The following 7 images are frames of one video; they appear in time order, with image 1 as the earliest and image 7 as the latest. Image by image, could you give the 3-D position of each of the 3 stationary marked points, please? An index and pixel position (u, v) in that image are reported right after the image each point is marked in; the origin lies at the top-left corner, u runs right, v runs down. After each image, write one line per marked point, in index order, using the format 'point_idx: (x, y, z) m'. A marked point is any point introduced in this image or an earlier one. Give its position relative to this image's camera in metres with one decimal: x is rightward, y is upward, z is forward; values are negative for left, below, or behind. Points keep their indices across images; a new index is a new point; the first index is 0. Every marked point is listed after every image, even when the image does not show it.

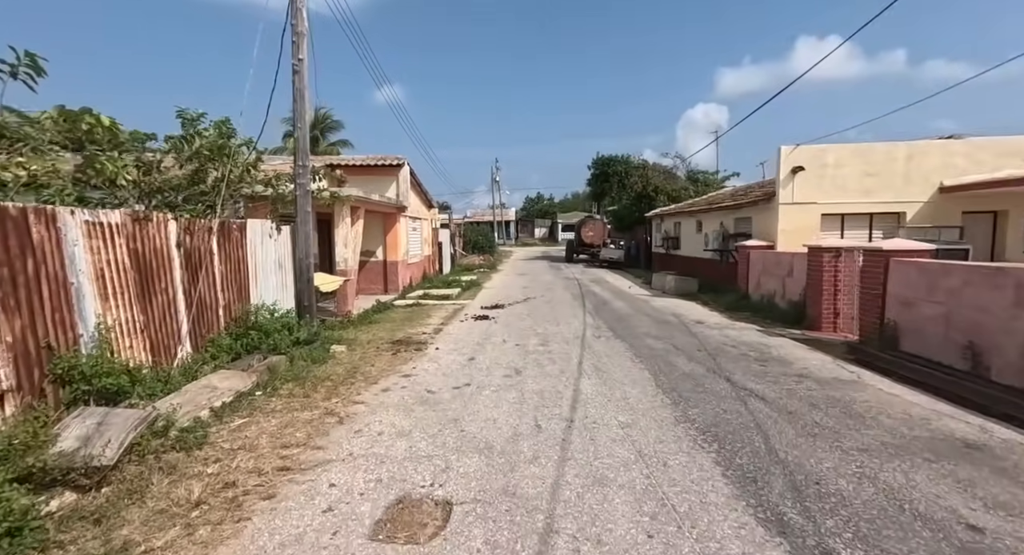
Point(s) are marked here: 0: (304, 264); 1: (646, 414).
0: (-3.4, +0.2, +7.4) m
1: (+1.3, -1.4, +4.6) m
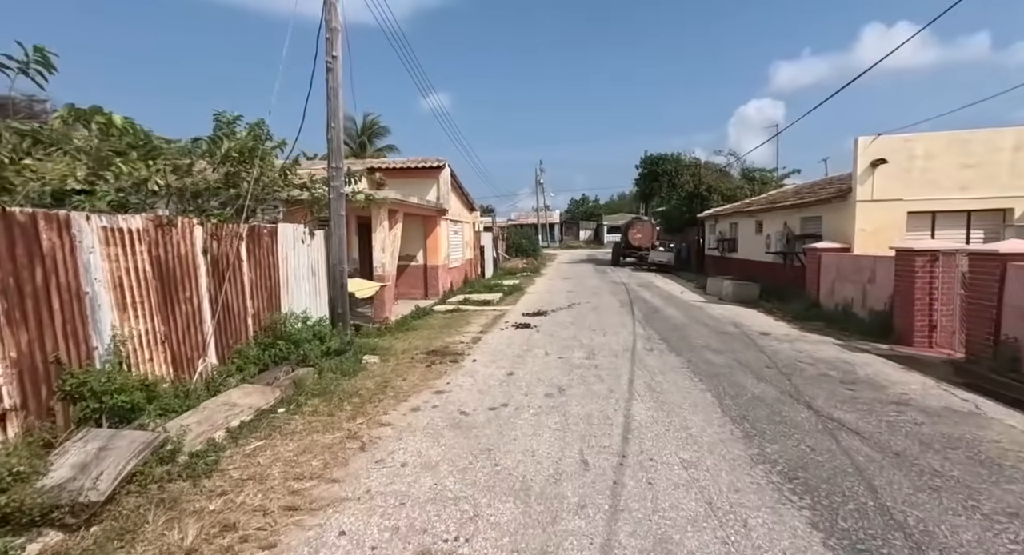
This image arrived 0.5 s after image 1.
0: (-2.7, +0.1, +7.2) m
1: (+1.7, -1.5, +3.8) m
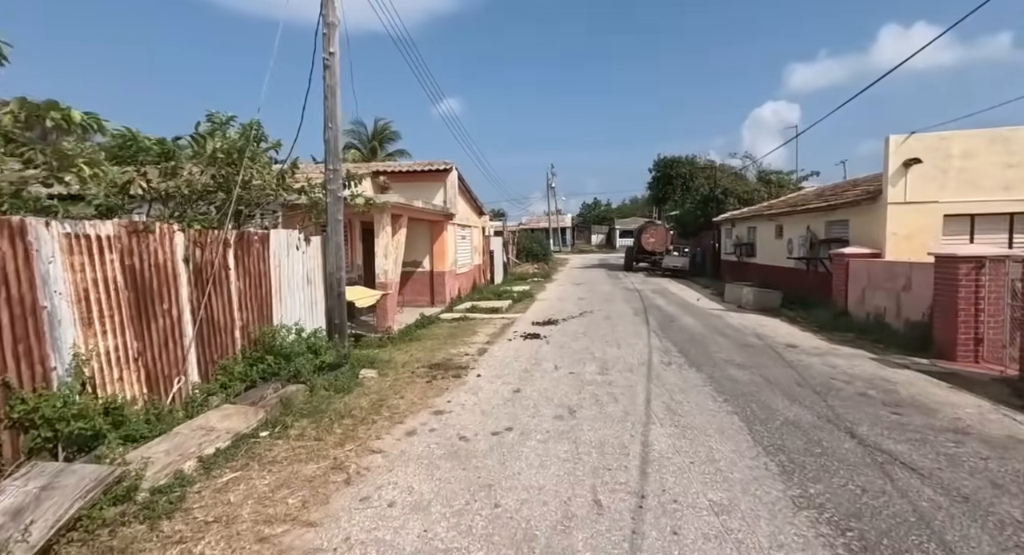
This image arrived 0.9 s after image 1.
0: (-2.6, 0.0, +6.8) m
1: (+1.7, -1.5, +3.3) m
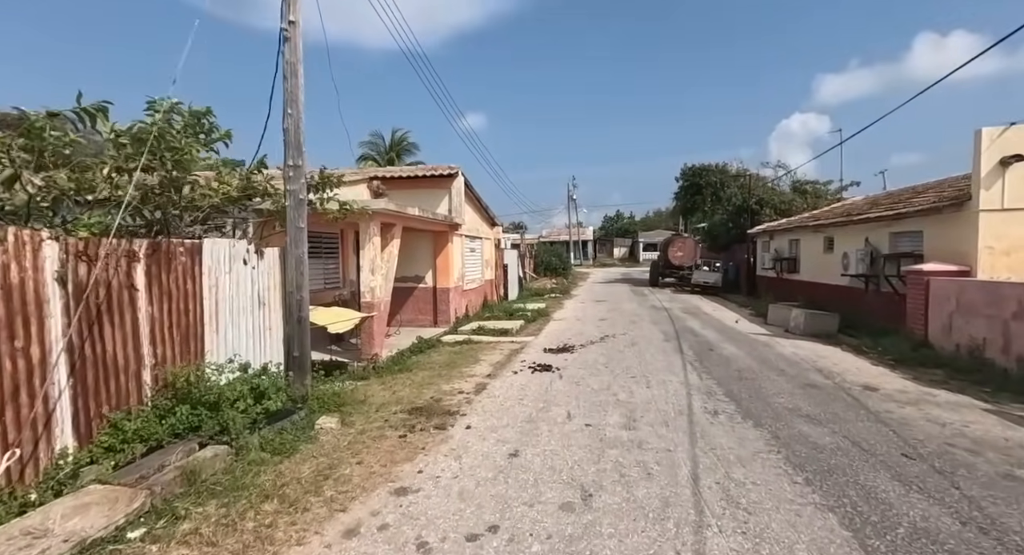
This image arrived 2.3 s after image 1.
0: (-2.6, -0.3, +5.5) m
1: (+1.6, -1.7, +1.8) m
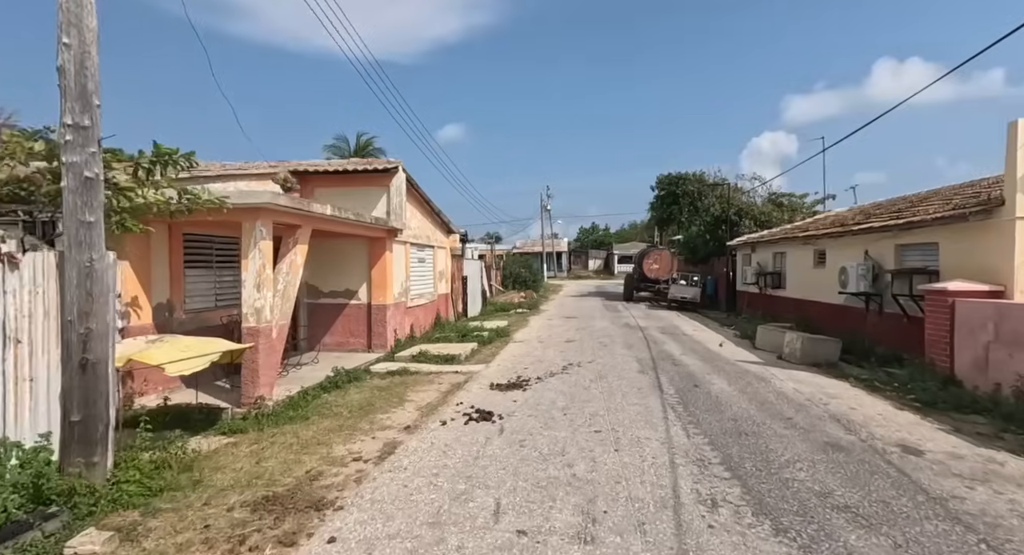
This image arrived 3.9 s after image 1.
0: (-3.4, -0.4, +3.5) m
1: (+0.9, -1.8, 0.0) m
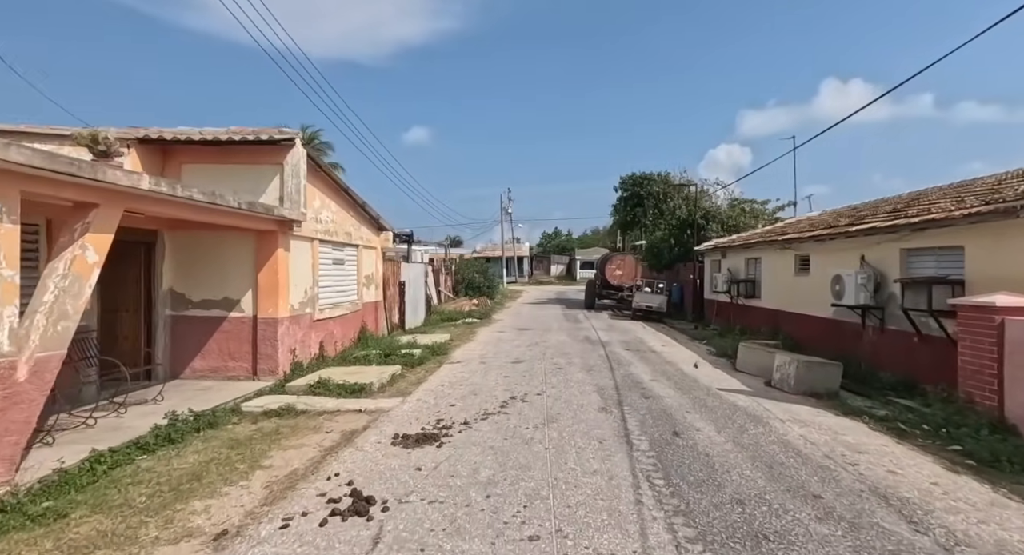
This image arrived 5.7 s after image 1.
0: (-4.1, -0.4, +1.2) m
1: (+0.5, -1.9, -2.0) m
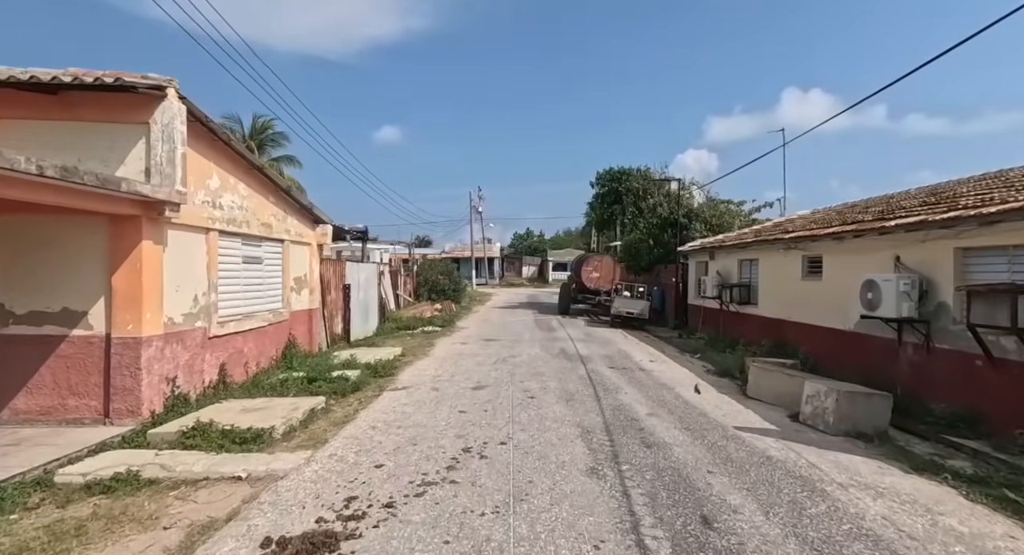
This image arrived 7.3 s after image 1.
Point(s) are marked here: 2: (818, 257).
0: (-4.2, -0.5, -1.0) m
1: (+0.6, -1.9, -3.9) m
2: (+6.1, +0.4, +9.2) m
